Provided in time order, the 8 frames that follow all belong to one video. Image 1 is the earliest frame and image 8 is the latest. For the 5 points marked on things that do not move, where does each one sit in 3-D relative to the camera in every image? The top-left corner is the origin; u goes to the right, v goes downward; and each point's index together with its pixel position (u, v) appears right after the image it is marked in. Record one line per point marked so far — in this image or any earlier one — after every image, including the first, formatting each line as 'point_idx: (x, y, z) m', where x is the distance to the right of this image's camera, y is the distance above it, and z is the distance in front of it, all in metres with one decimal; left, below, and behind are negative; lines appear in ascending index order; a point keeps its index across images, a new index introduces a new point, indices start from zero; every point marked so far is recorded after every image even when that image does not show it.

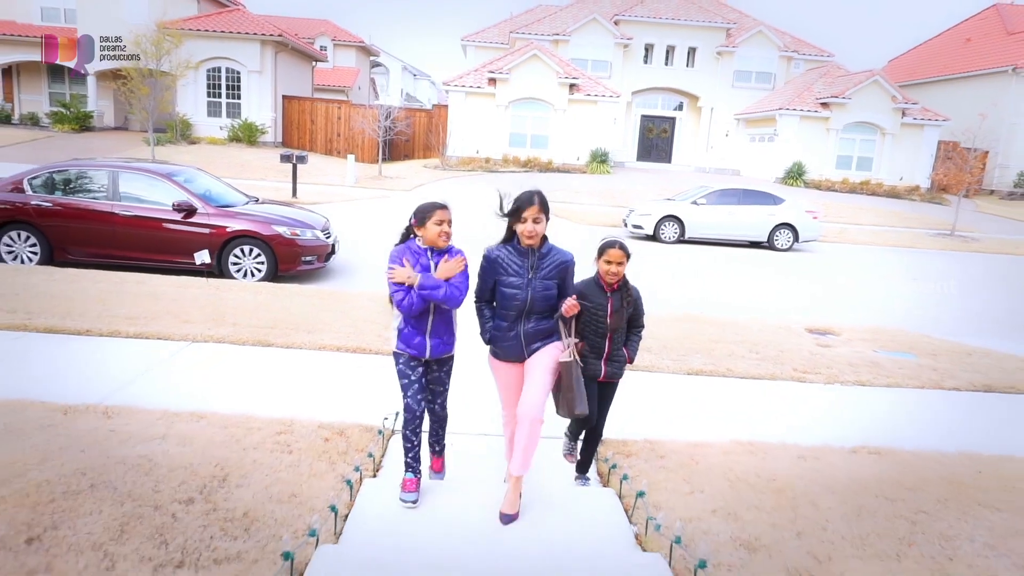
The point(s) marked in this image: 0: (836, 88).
0: (+9.1, +5.6, +19.9) m
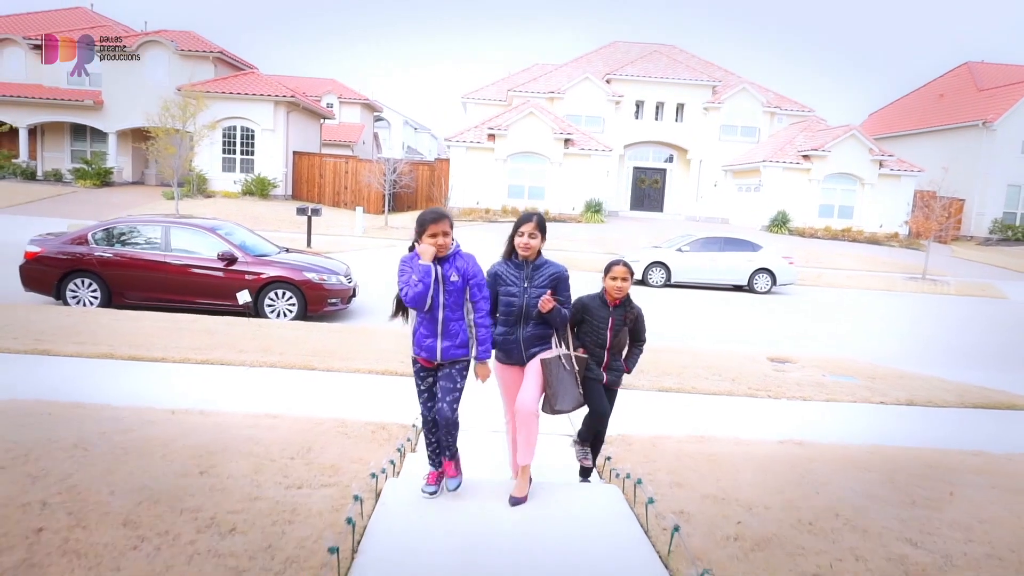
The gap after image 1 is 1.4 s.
0: (+9.1, +4.4, +21.3) m
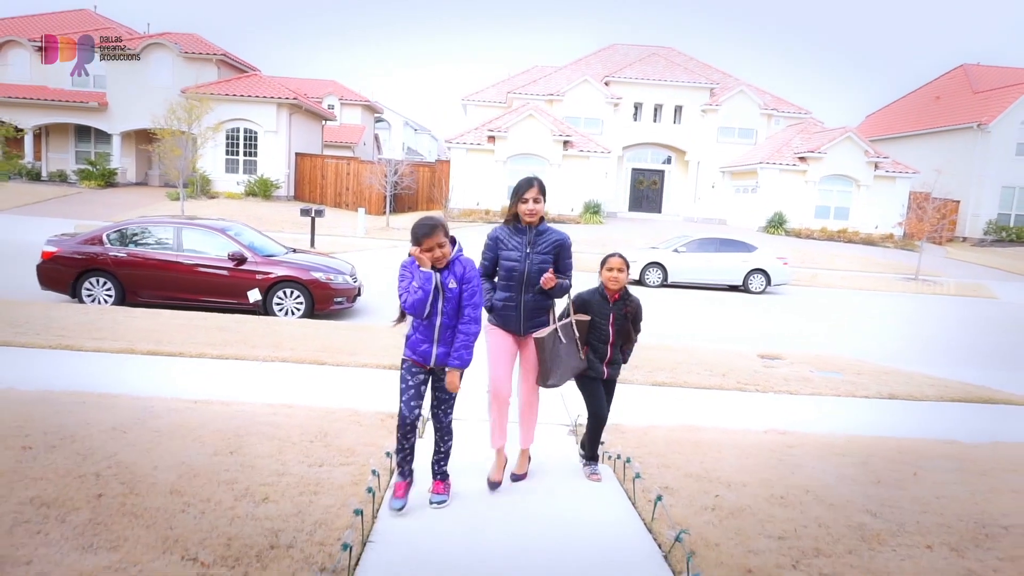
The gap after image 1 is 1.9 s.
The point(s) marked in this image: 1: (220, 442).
0: (+9.1, +4.3, +21.6) m
1: (-1.4, -0.7, +3.4) m
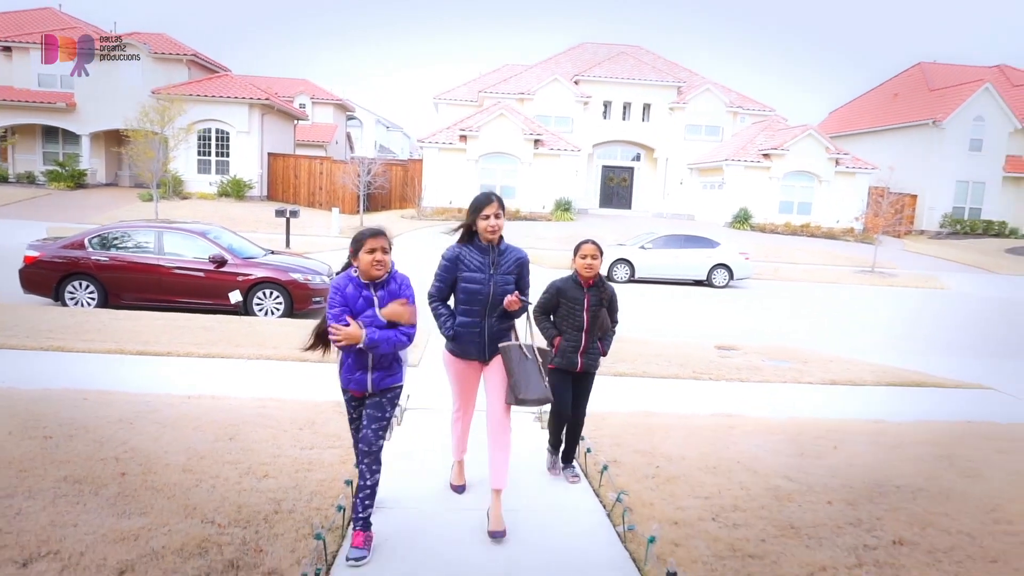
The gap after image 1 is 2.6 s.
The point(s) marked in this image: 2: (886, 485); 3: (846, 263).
0: (+8.2, +4.6, +22.3) m
1: (-1.5, -0.7, +3.8) m
2: (+1.7, -0.9, +3.3) m
3: (+7.9, +0.6, +17.0) m
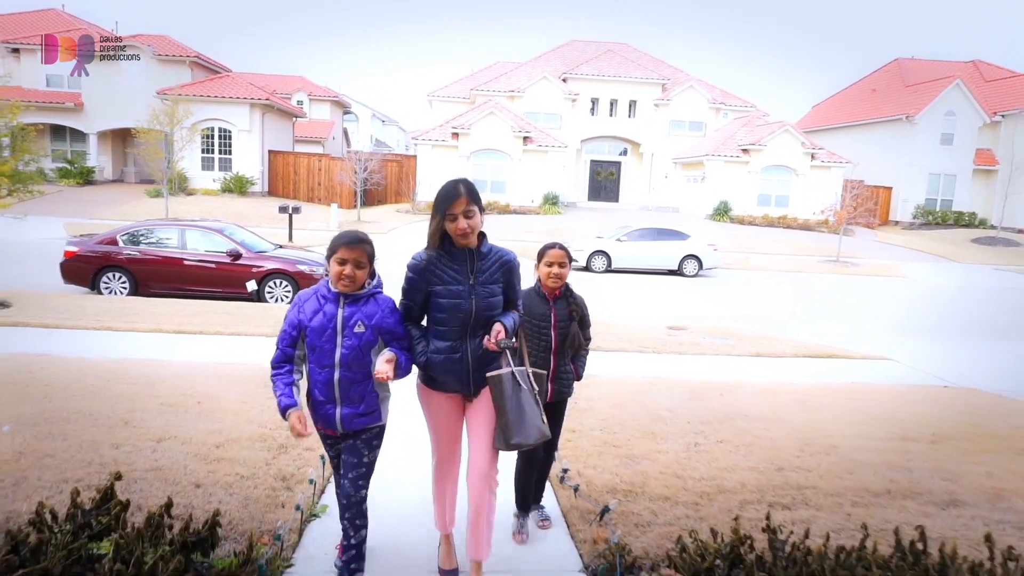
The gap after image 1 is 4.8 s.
0: (+7.8, +4.9, +23.6) m
1: (-1.8, -0.7, +5.1) m
2: (+1.5, -0.8, +4.7) m
3: (+7.5, +0.9, +18.3) m
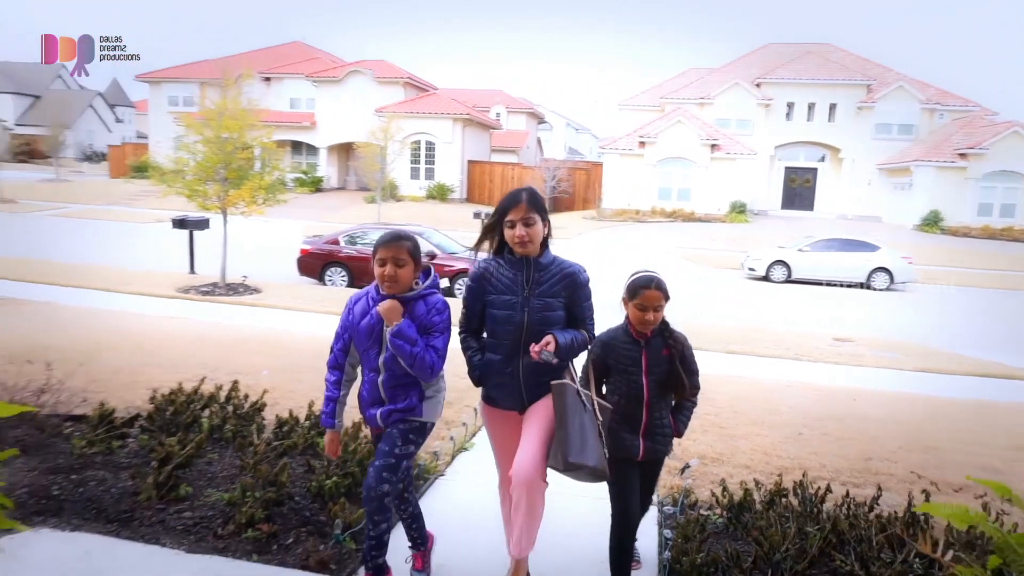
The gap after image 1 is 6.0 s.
0: (+13.6, +4.4, +21.6) m
1: (-0.7, -0.6, +6.2) m
2: (+2.4, -0.9, +5.0) m
3: (+11.9, +0.4, +16.6) m
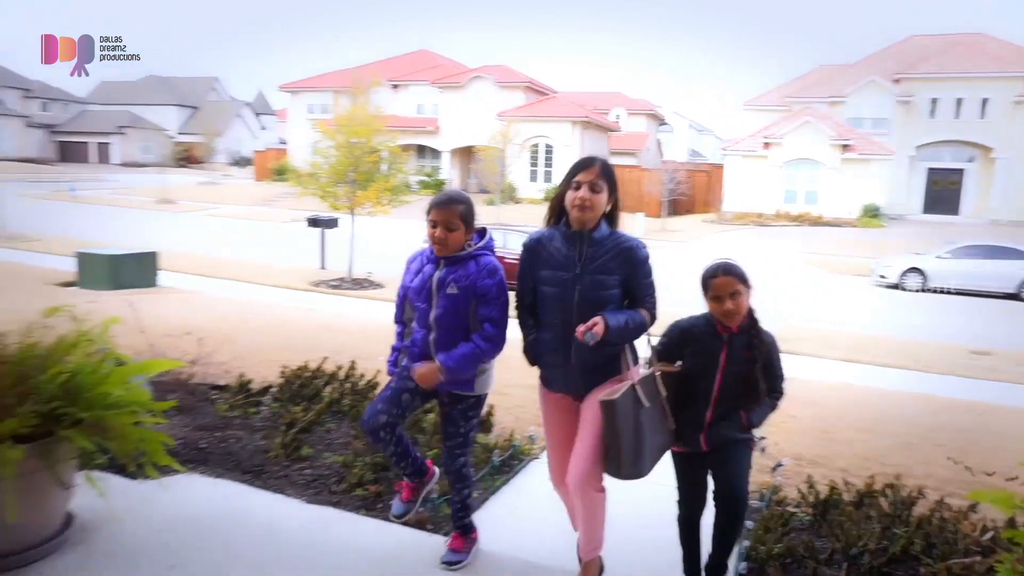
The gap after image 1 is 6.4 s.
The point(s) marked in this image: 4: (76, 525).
0: (+17.0, +4.0, +19.3) m
1: (+0.3, -0.6, +6.4) m
2: (+3.1, -0.9, +4.7) m
3: (+14.3, +0.1, +14.7) m
4: (-1.7, -0.9, +2.8) m
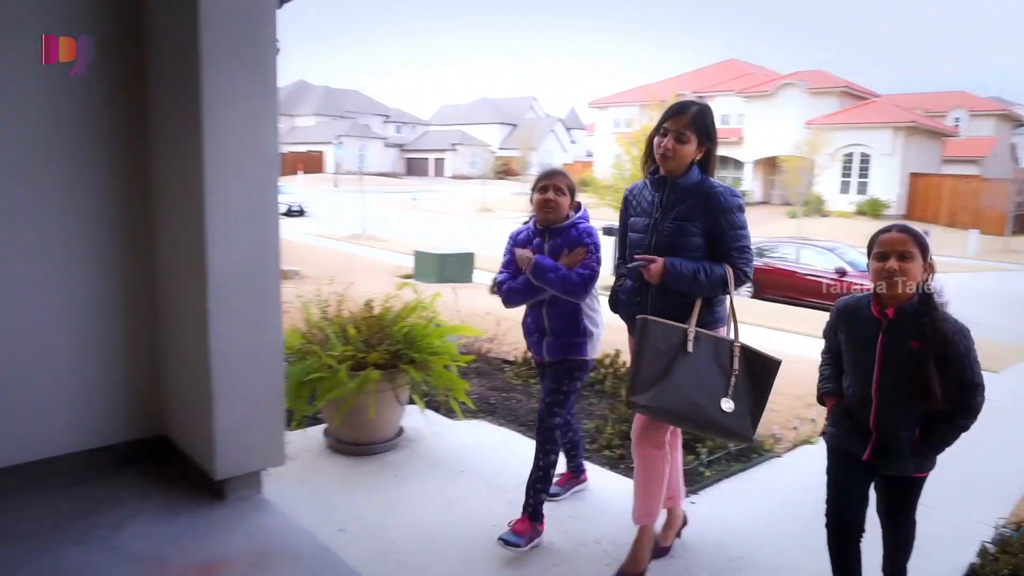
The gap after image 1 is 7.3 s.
0: (+23.4, +2.6, +11.6) m
1: (+2.7, -0.7, +6.4) m
2: (+4.6, -1.2, +3.7) m
3: (+18.9, -1.0, +8.3) m
4: (-0.6, -0.8, +3.8) m
